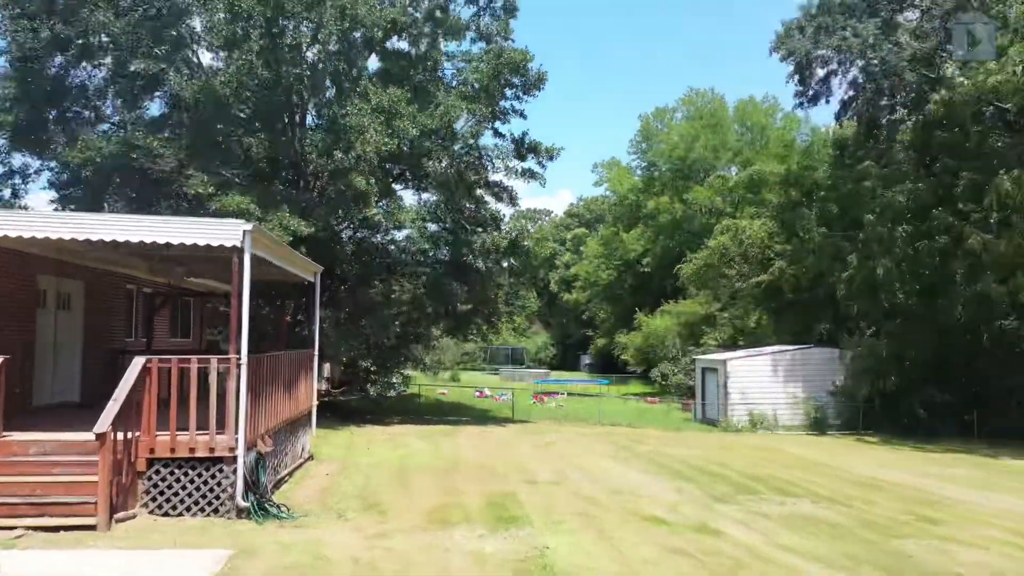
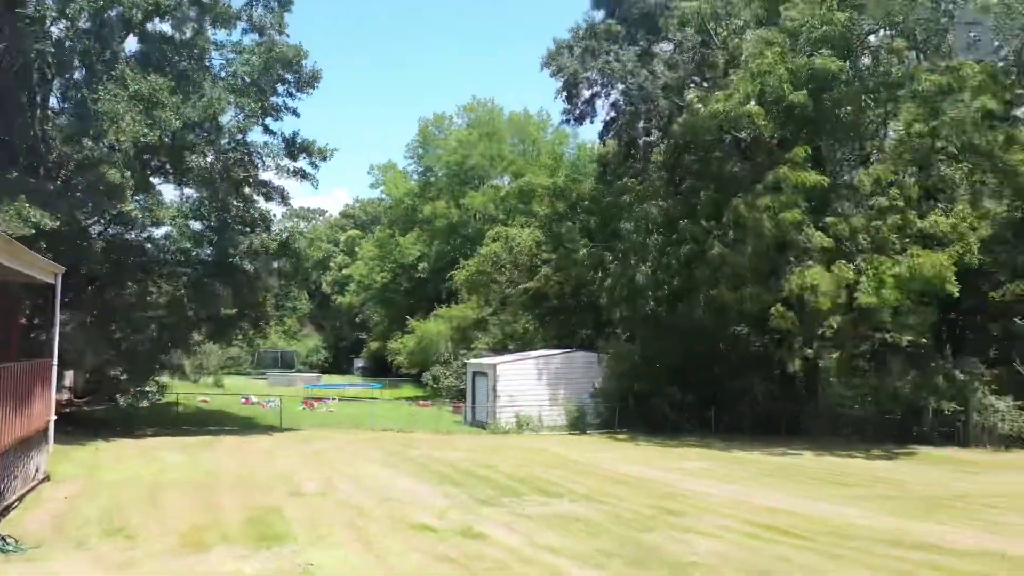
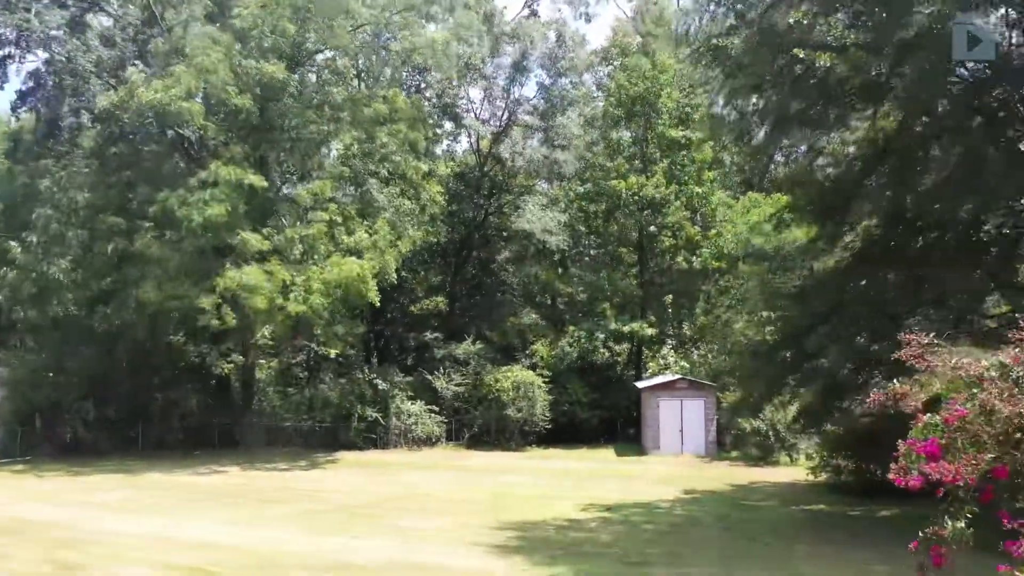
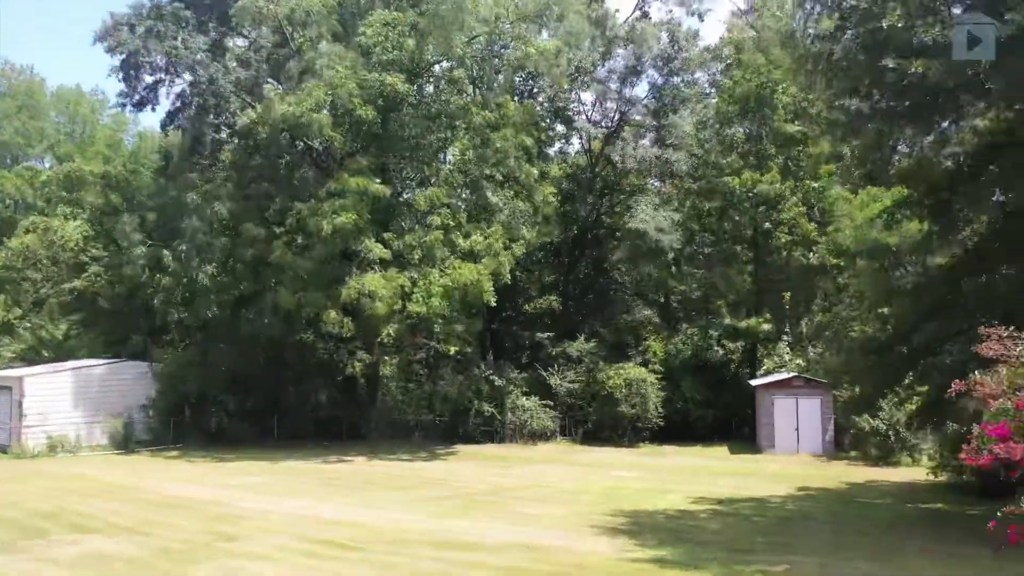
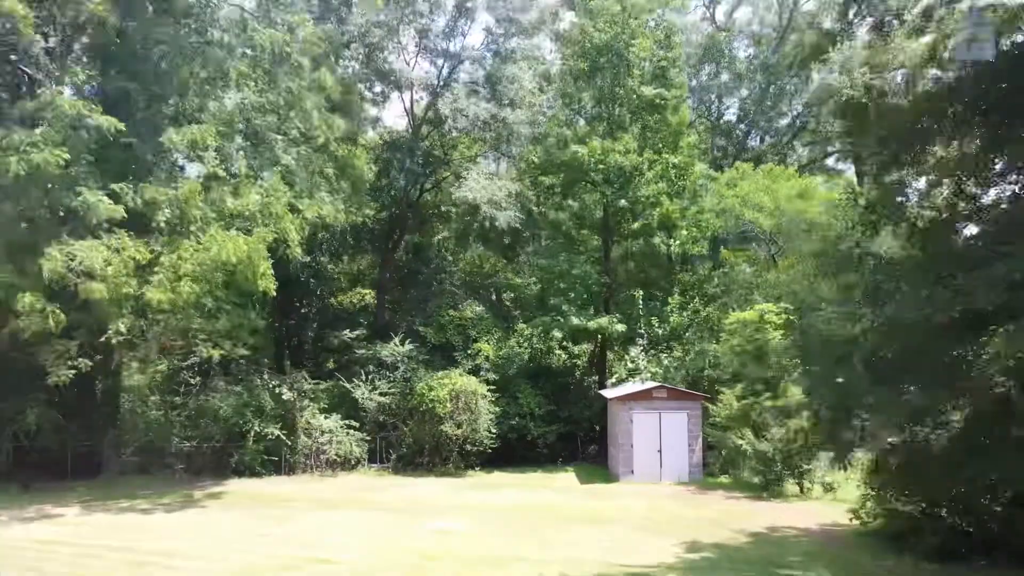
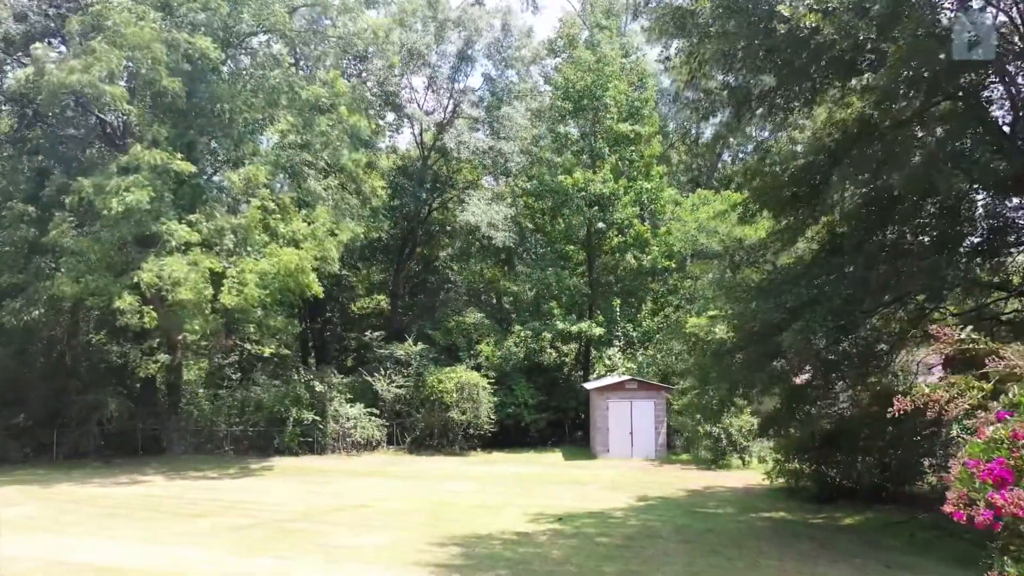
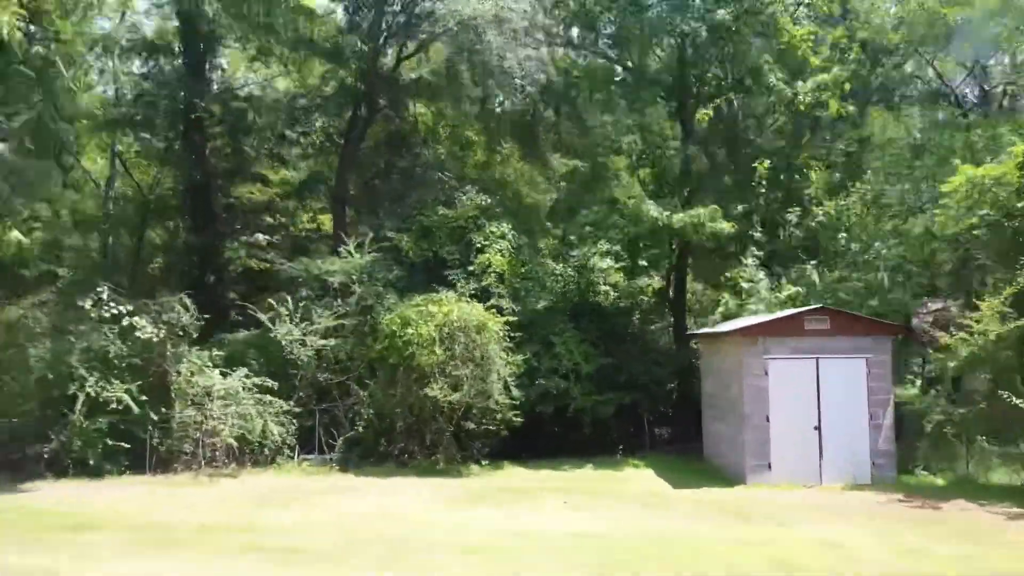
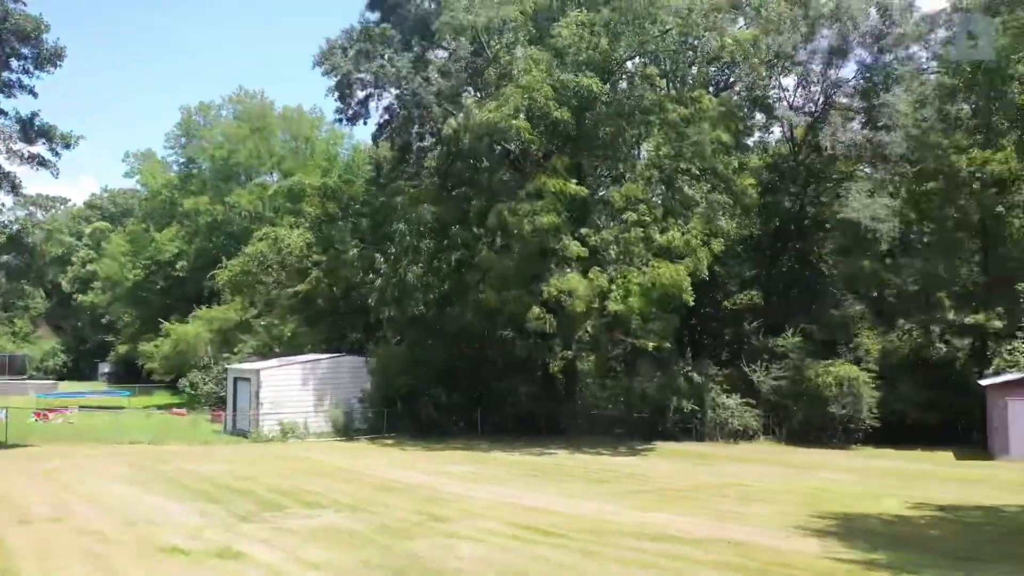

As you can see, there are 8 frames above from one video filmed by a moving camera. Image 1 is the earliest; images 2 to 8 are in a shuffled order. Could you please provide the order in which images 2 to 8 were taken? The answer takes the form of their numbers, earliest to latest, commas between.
2, 8, 4, 3, 6, 5, 7
